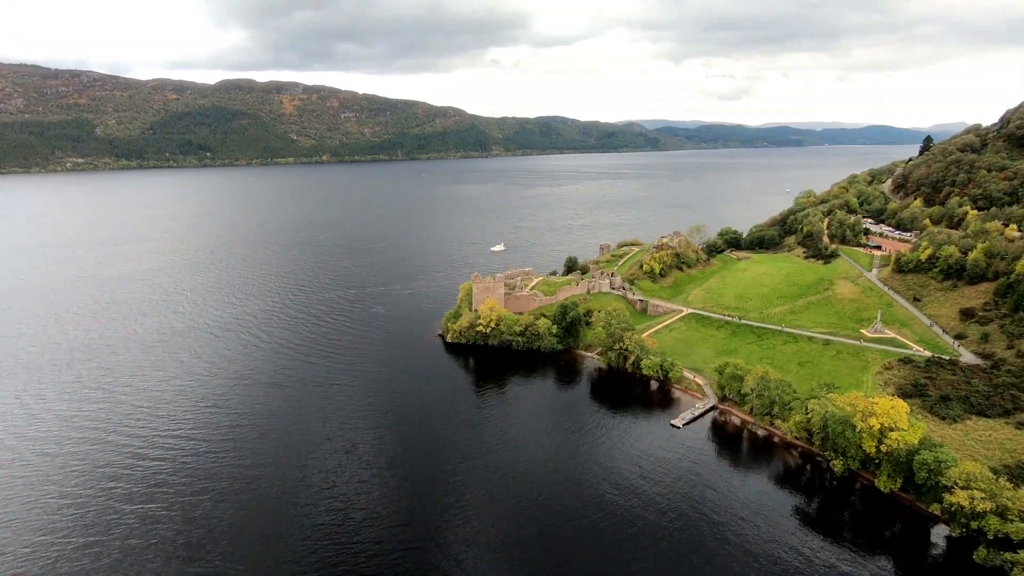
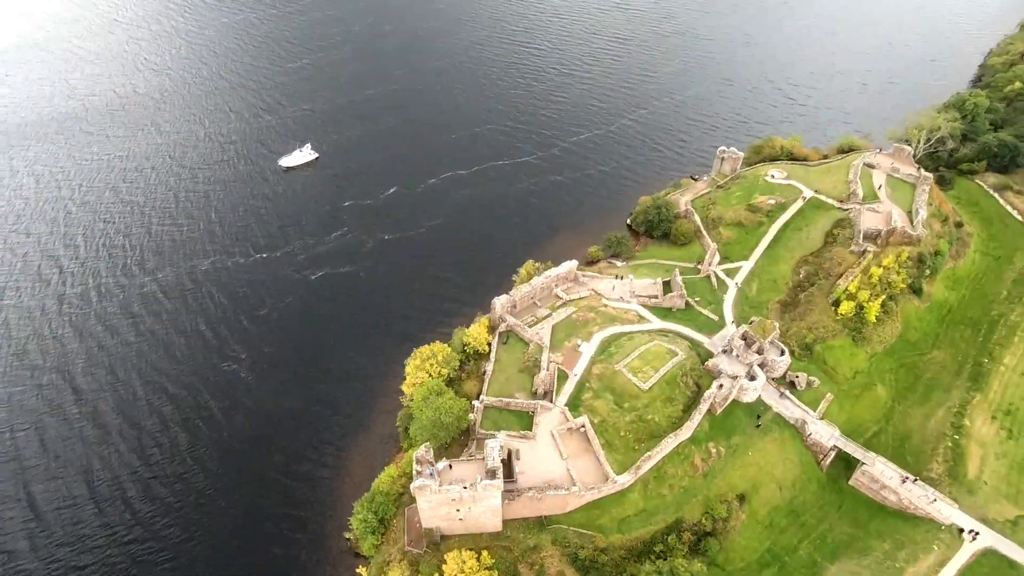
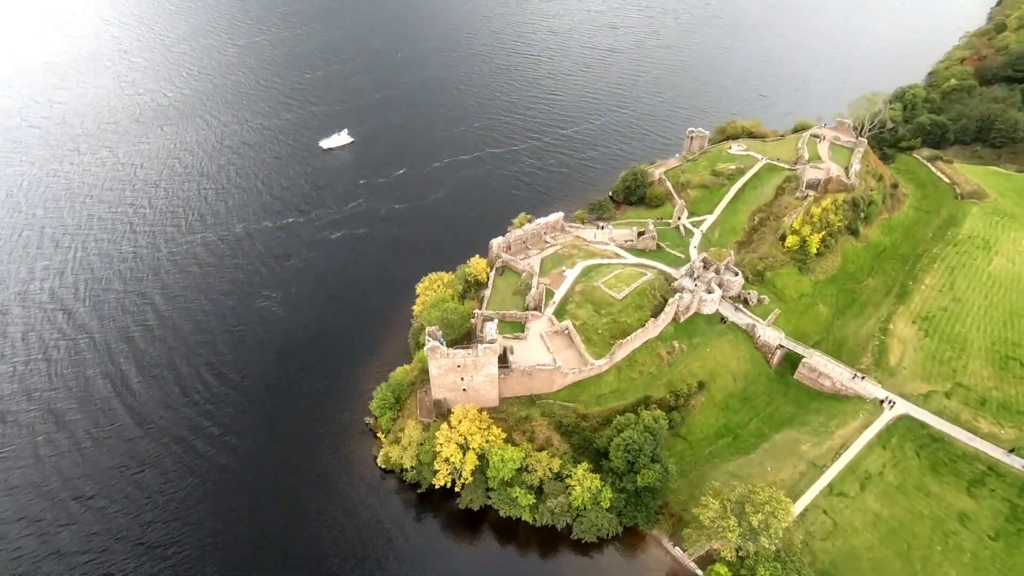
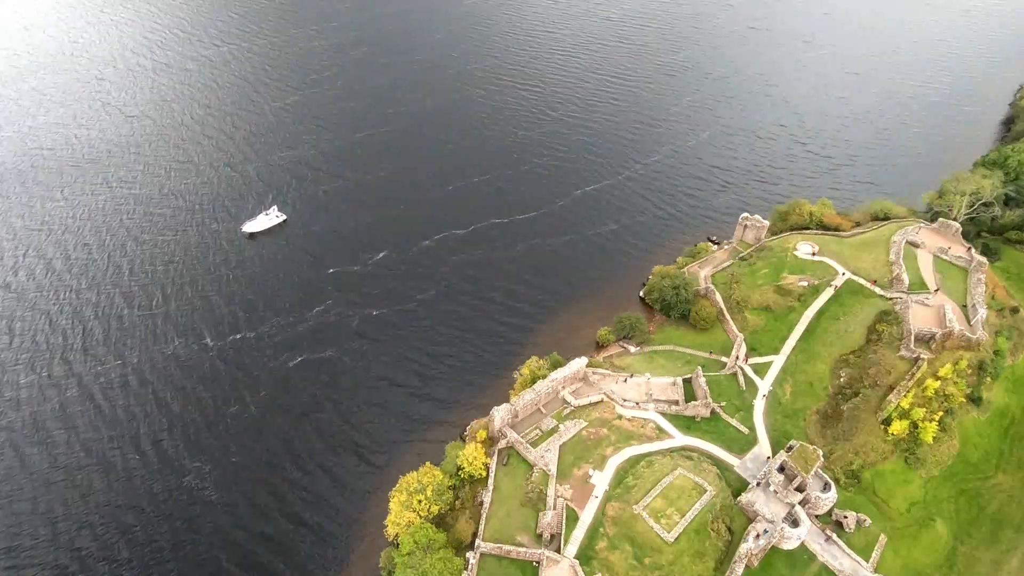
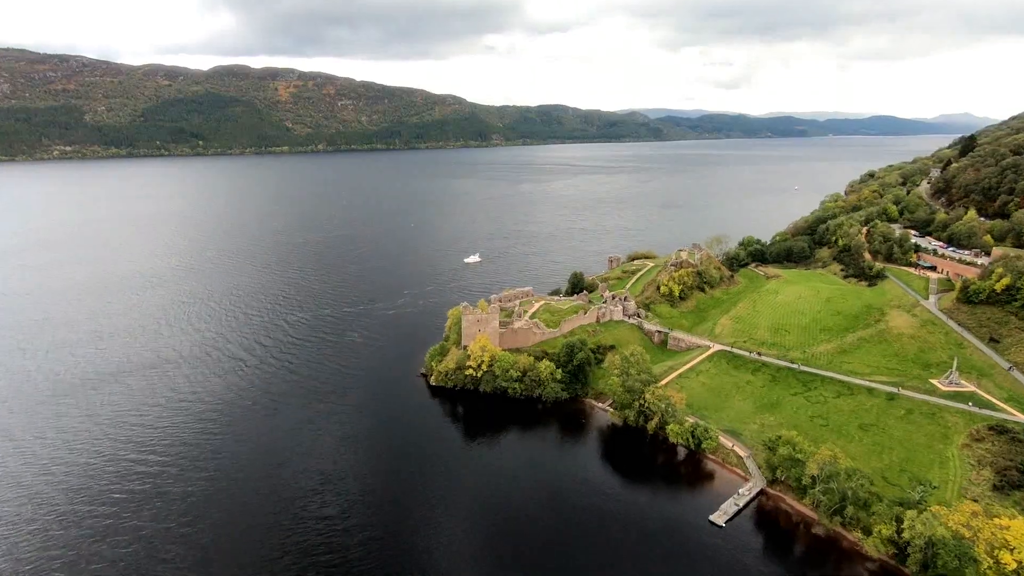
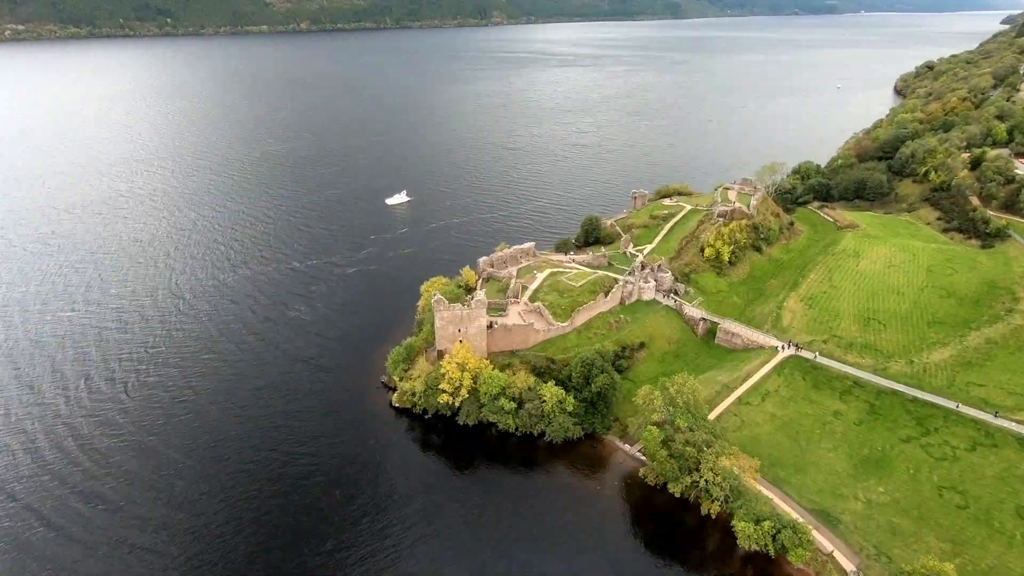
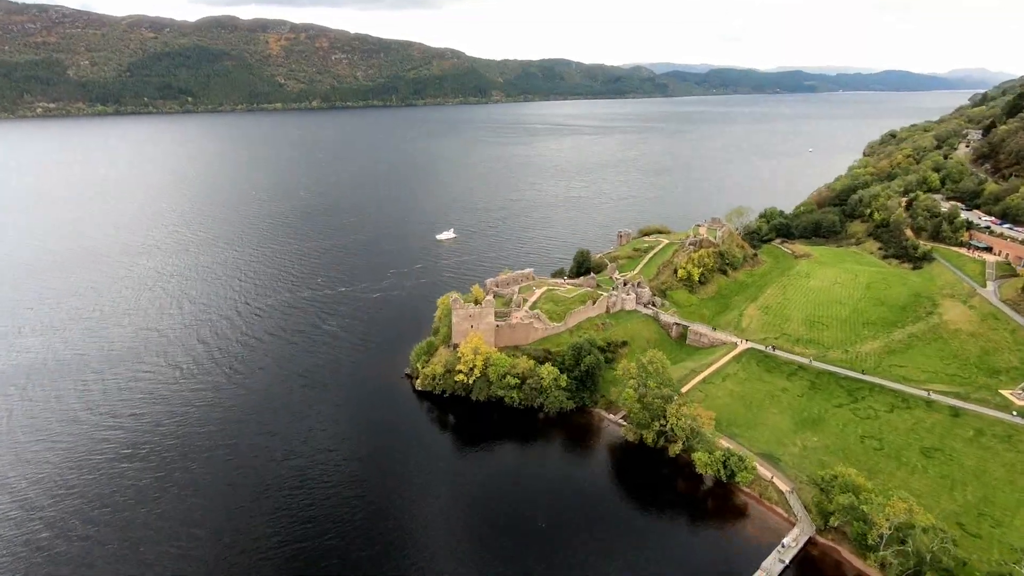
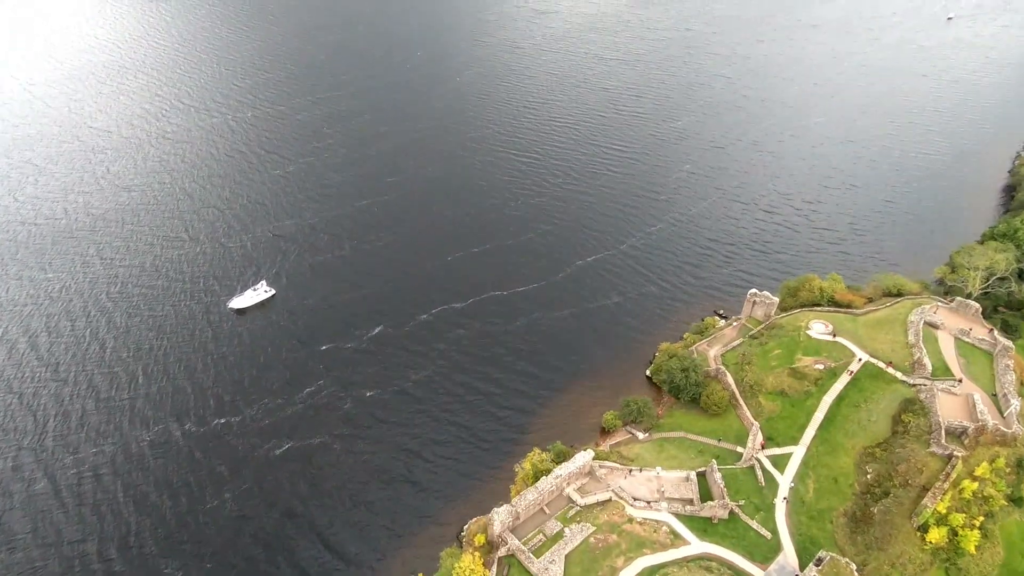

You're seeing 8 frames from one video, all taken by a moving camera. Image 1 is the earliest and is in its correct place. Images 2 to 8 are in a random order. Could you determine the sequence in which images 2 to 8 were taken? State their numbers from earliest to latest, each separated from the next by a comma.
5, 7, 6, 3, 2, 4, 8
